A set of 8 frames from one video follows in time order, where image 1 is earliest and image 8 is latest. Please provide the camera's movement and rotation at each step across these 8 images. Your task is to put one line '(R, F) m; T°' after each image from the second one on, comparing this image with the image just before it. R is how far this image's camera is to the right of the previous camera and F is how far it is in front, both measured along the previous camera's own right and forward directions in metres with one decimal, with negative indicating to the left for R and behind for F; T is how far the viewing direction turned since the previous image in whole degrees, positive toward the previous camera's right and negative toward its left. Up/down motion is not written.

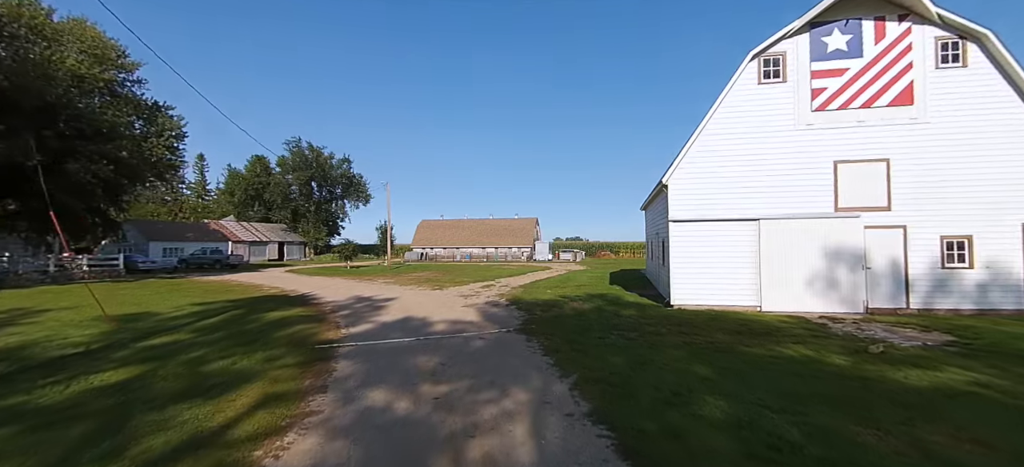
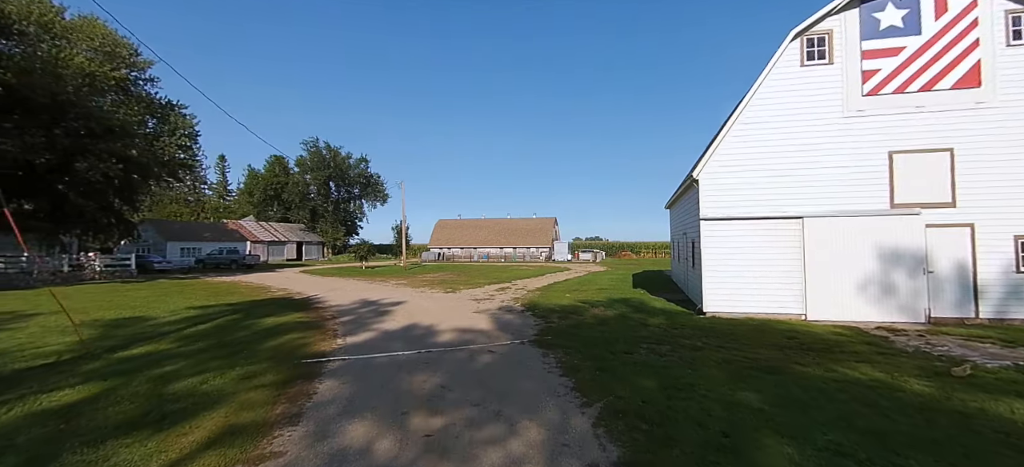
(+0.1, +1.0) m; -3°
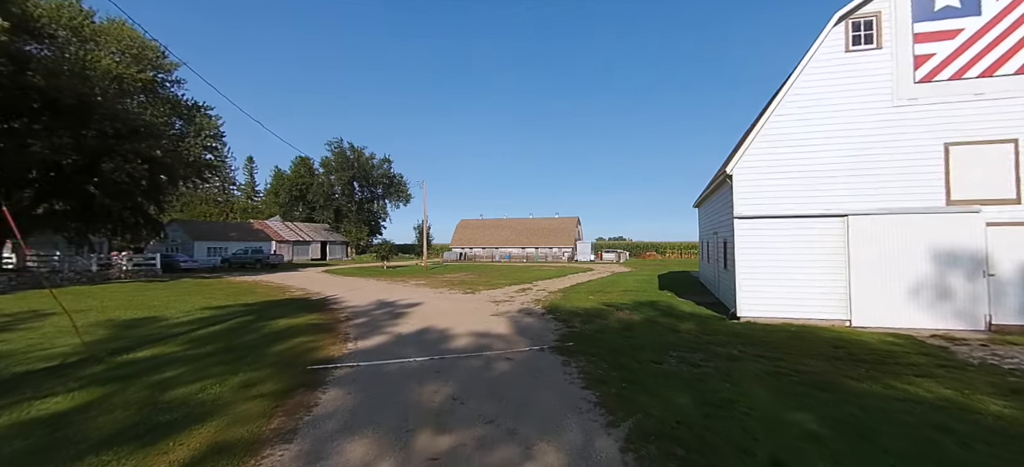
(0.0, +0.5) m; -3°
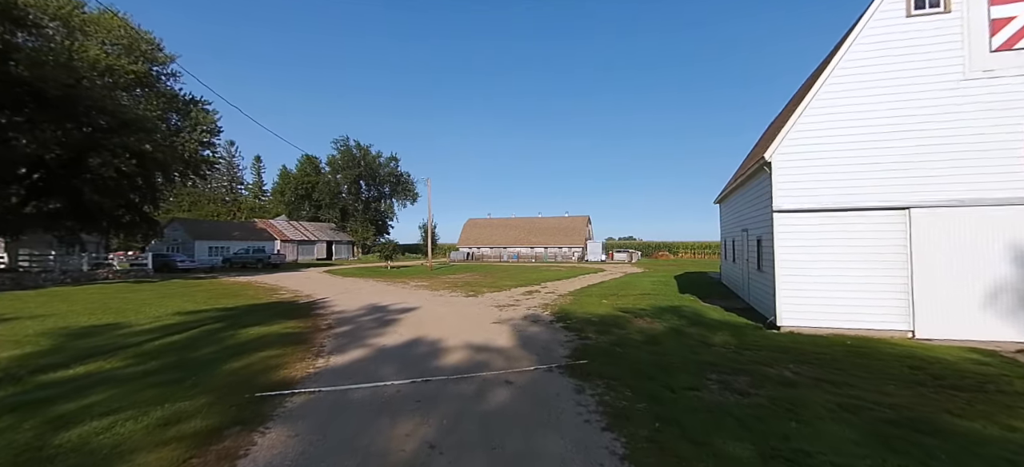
(+0.1, +1.3) m; -1°
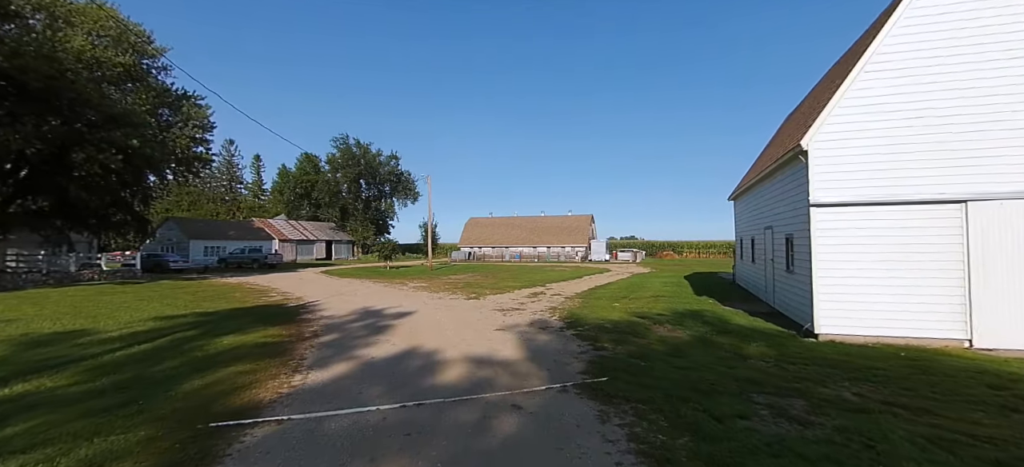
(-0.1, +0.9) m; 0°
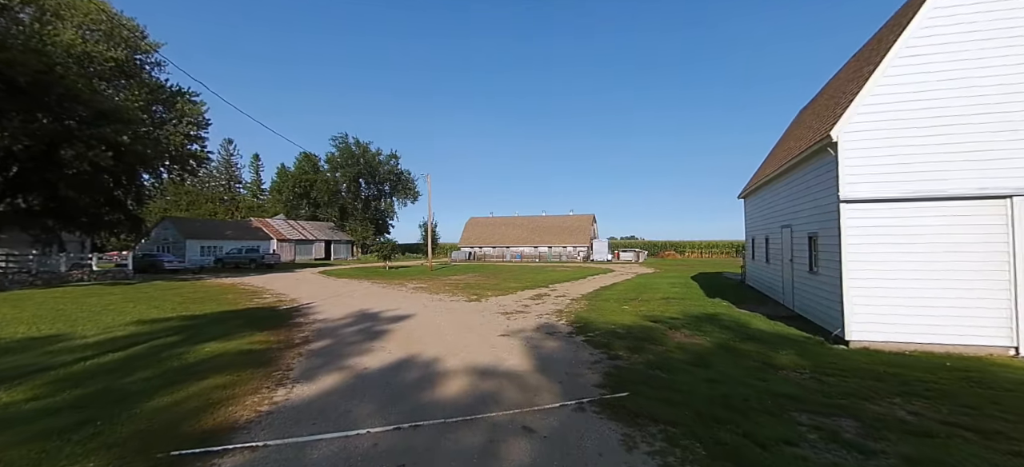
(-0.1, +0.6) m; 0°
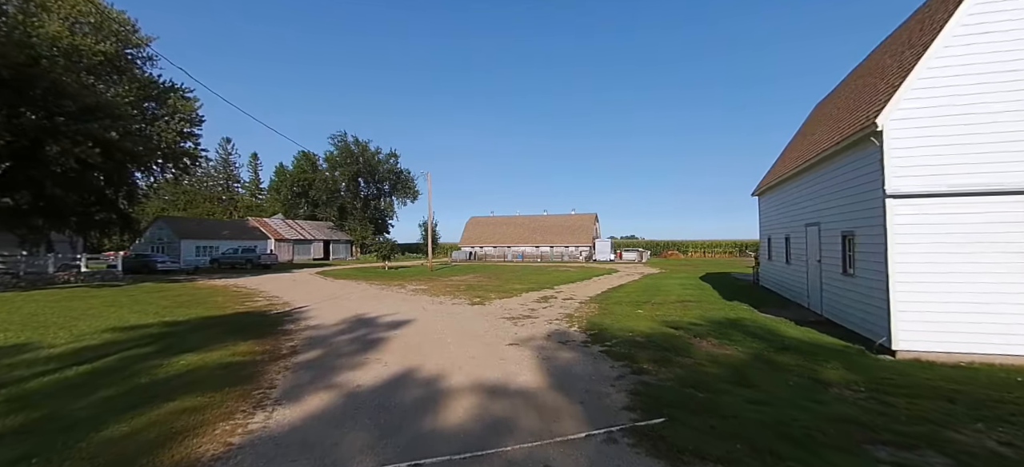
(-0.2, +0.7) m; 0°
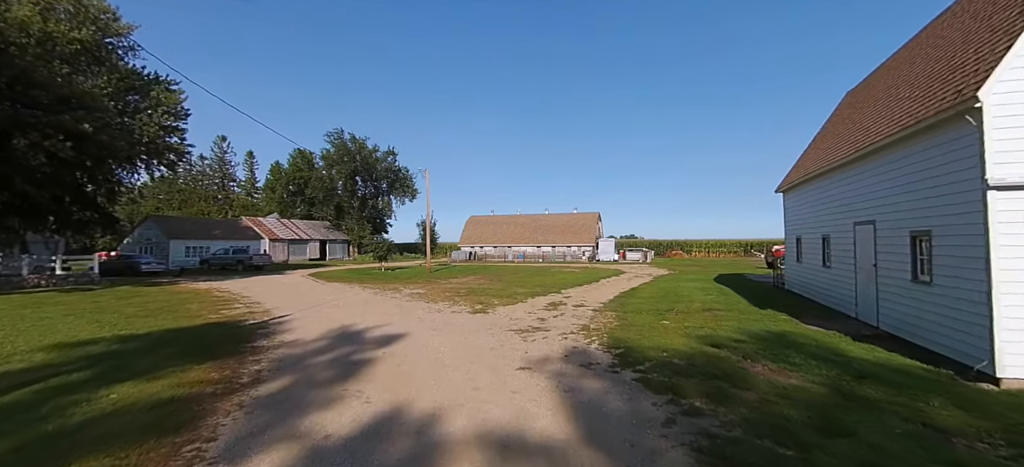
(-0.2, +1.3) m; 0°
